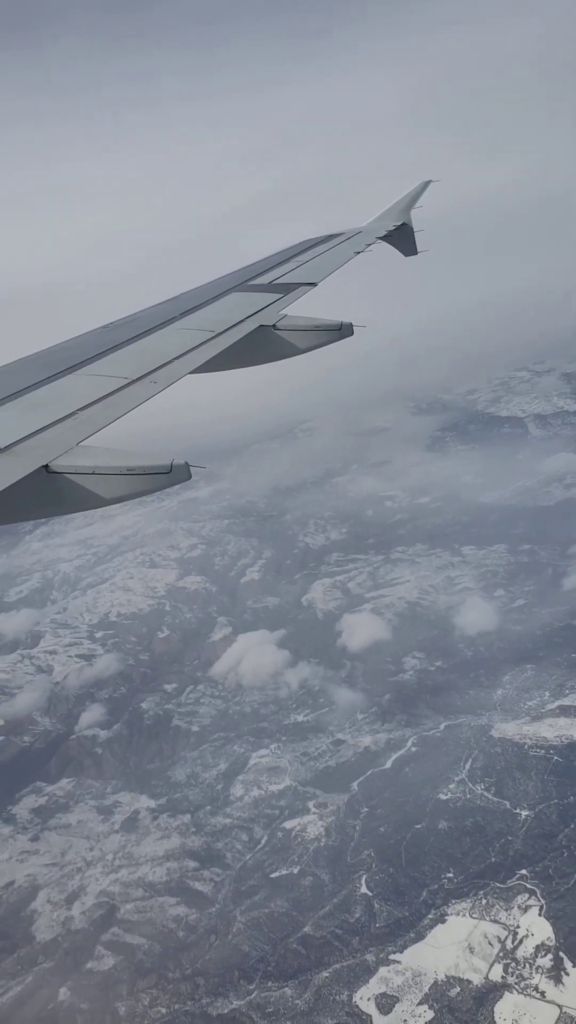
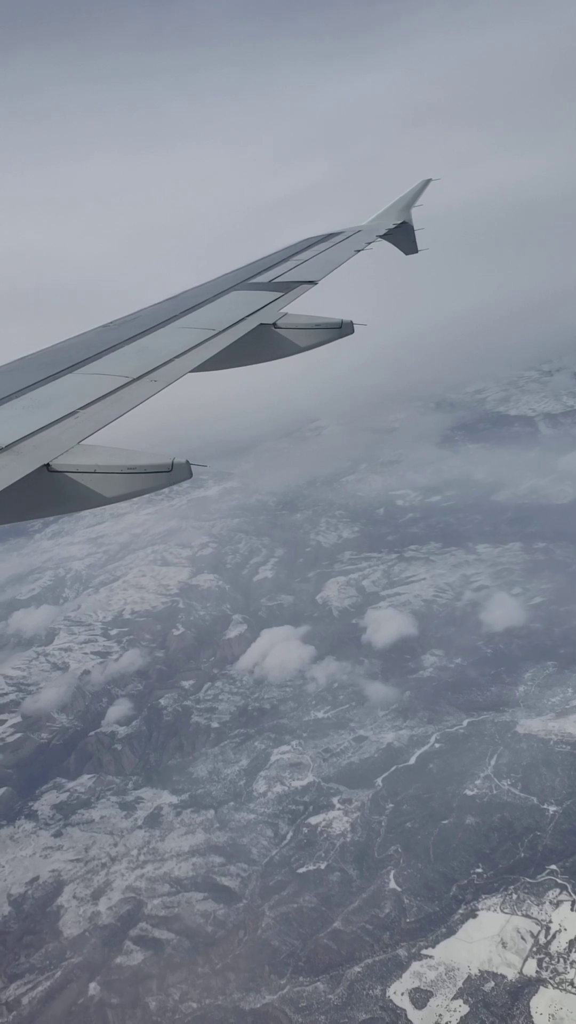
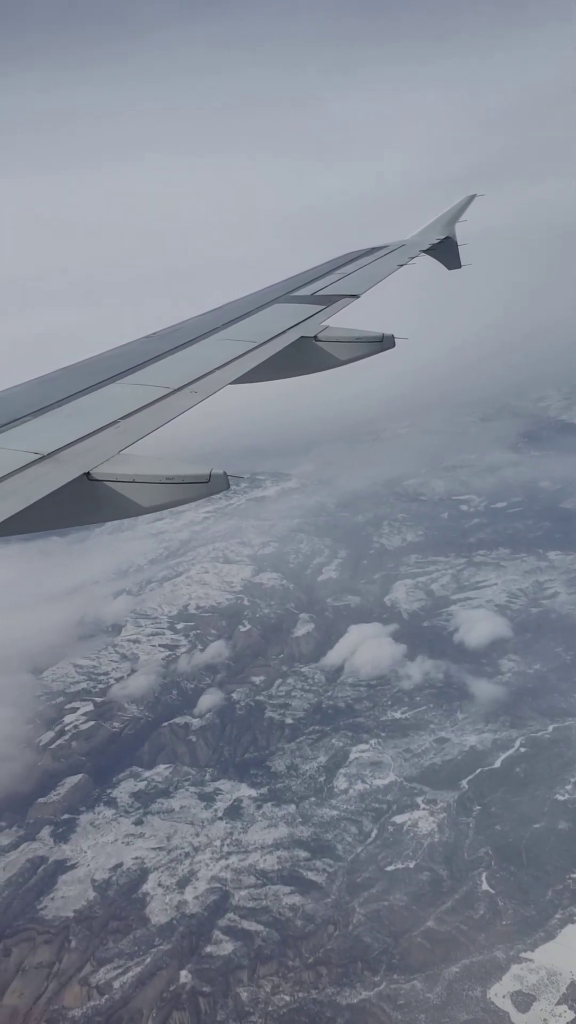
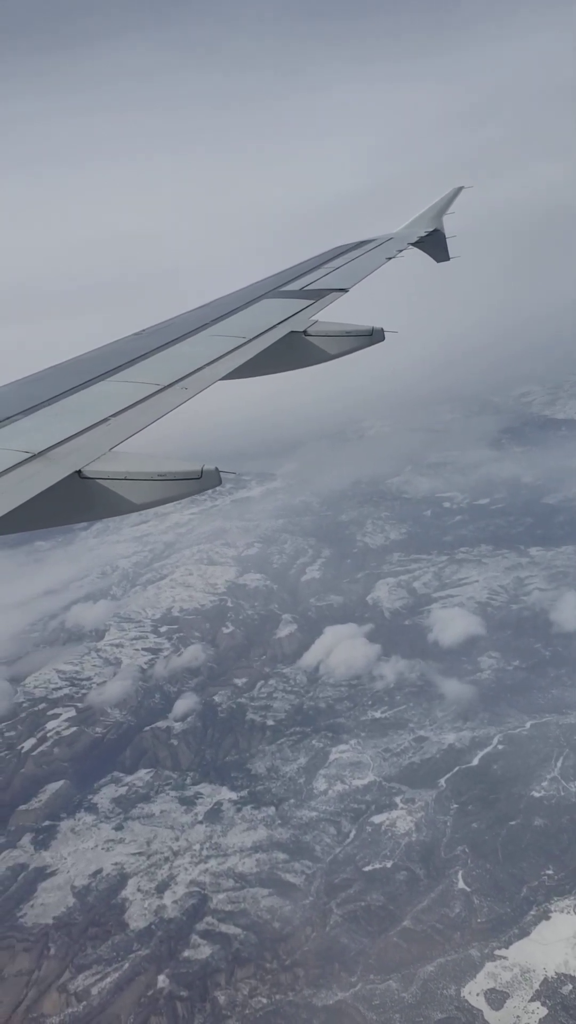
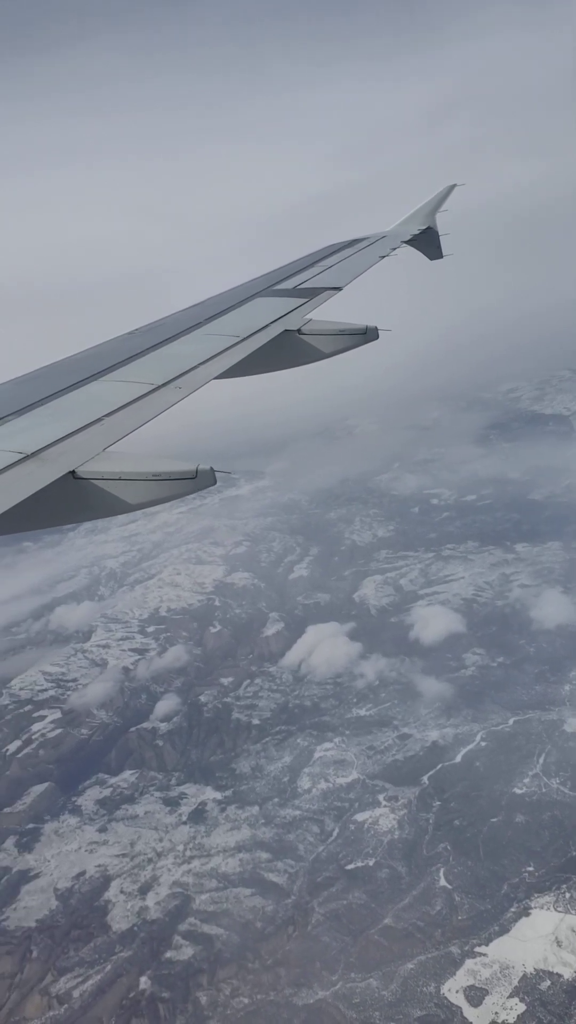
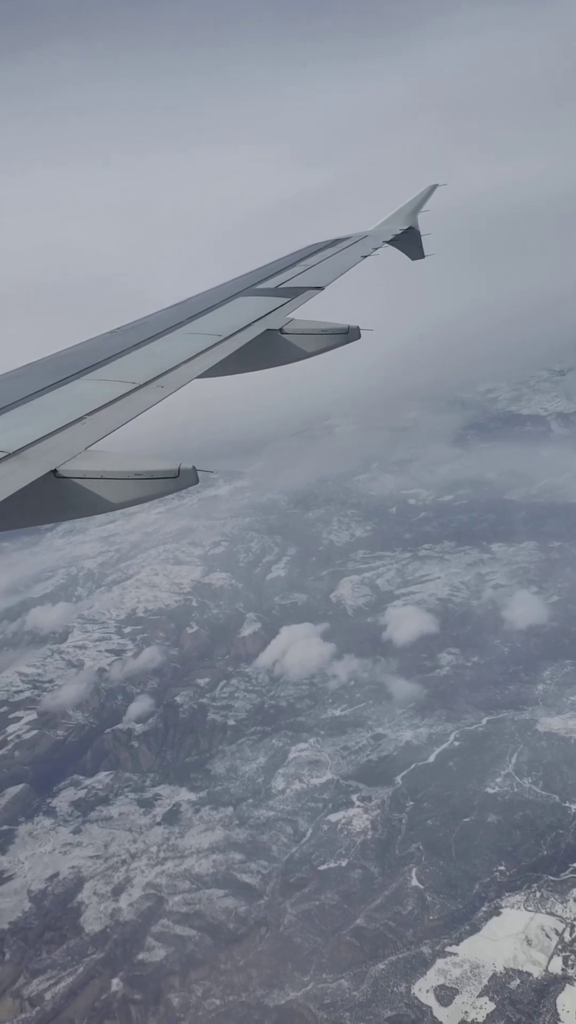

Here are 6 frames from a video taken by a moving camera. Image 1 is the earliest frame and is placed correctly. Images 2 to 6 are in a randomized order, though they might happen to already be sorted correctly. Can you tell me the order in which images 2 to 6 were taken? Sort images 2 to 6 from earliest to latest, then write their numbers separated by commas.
2, 6, 5, 4, 3
